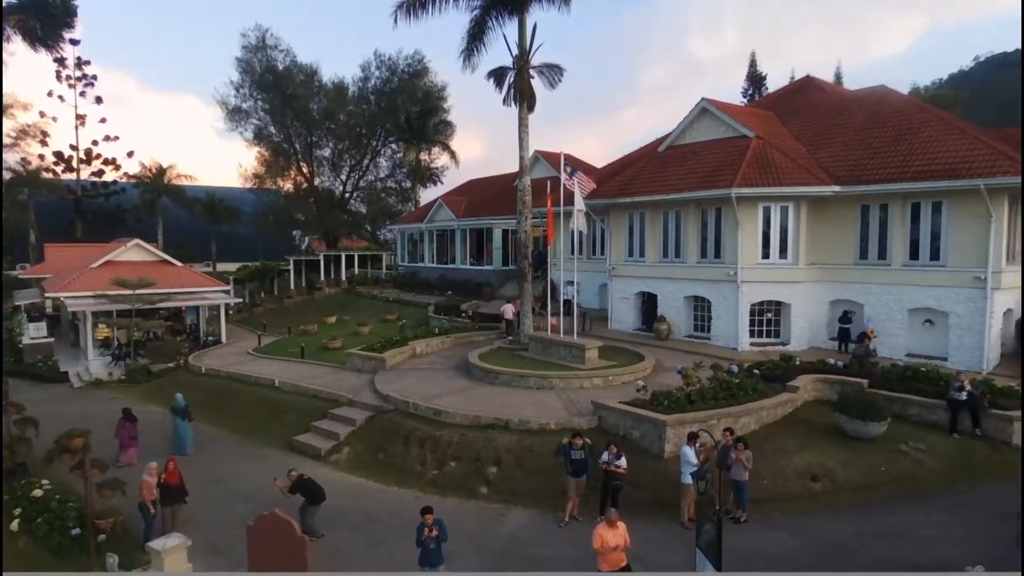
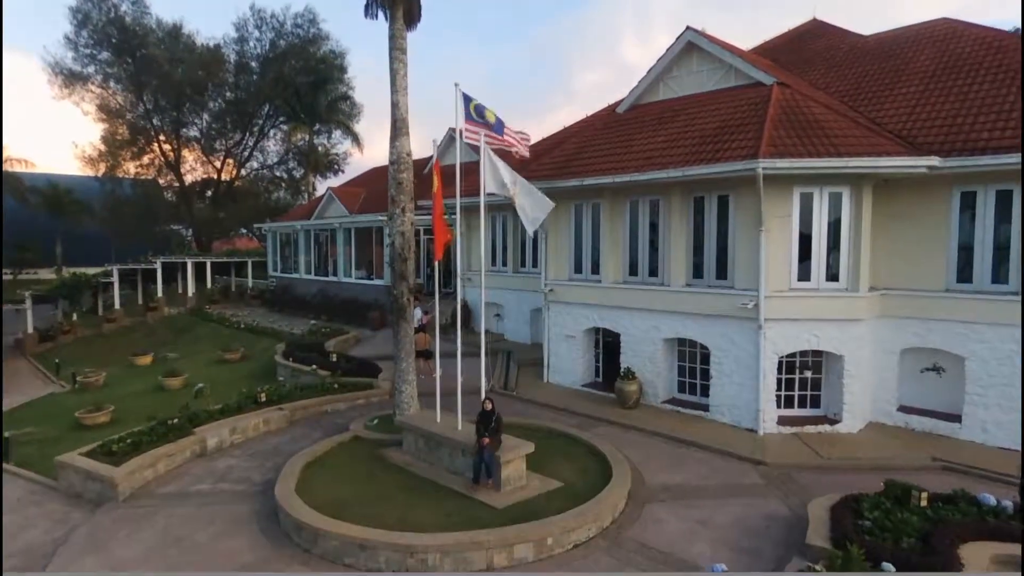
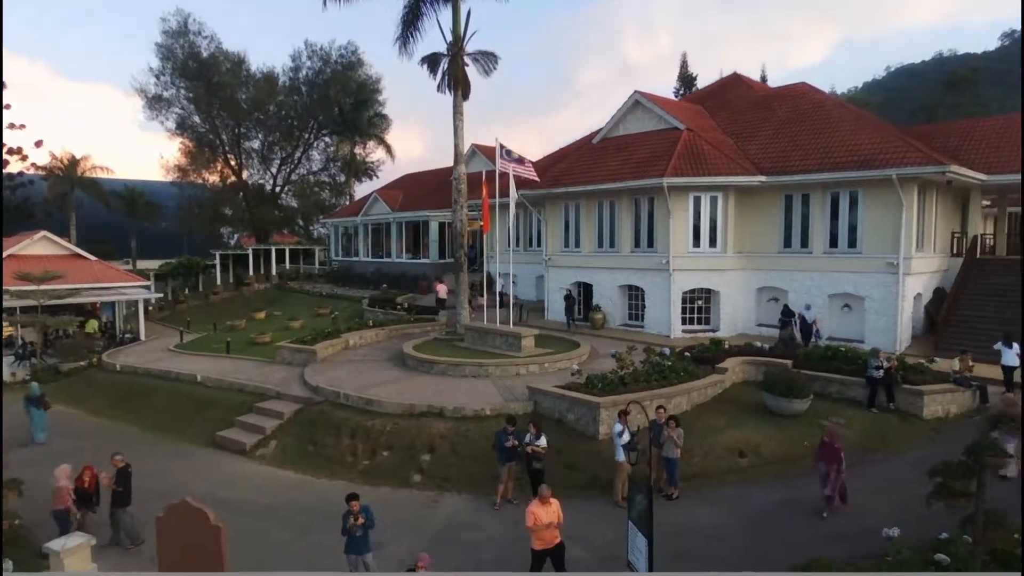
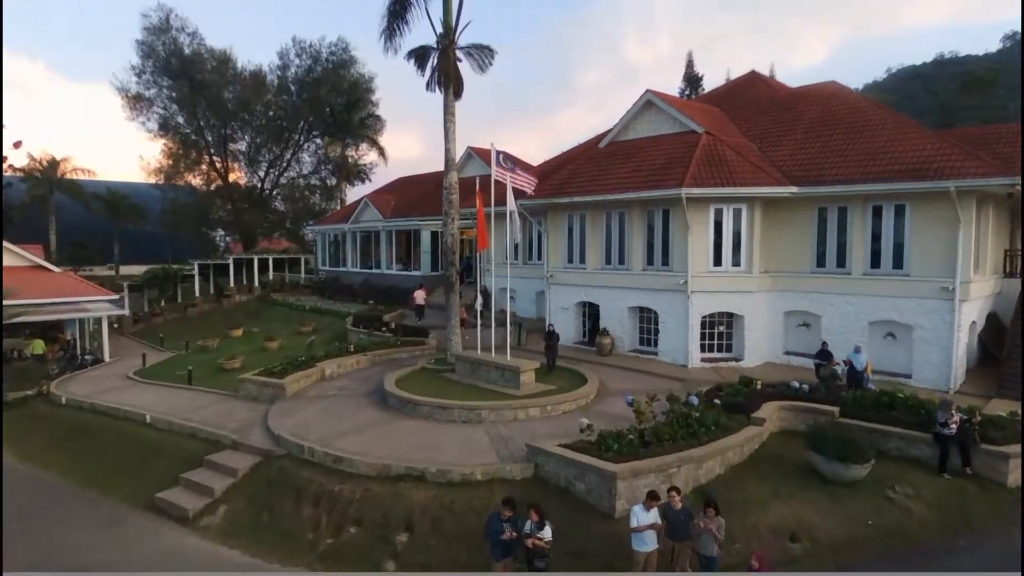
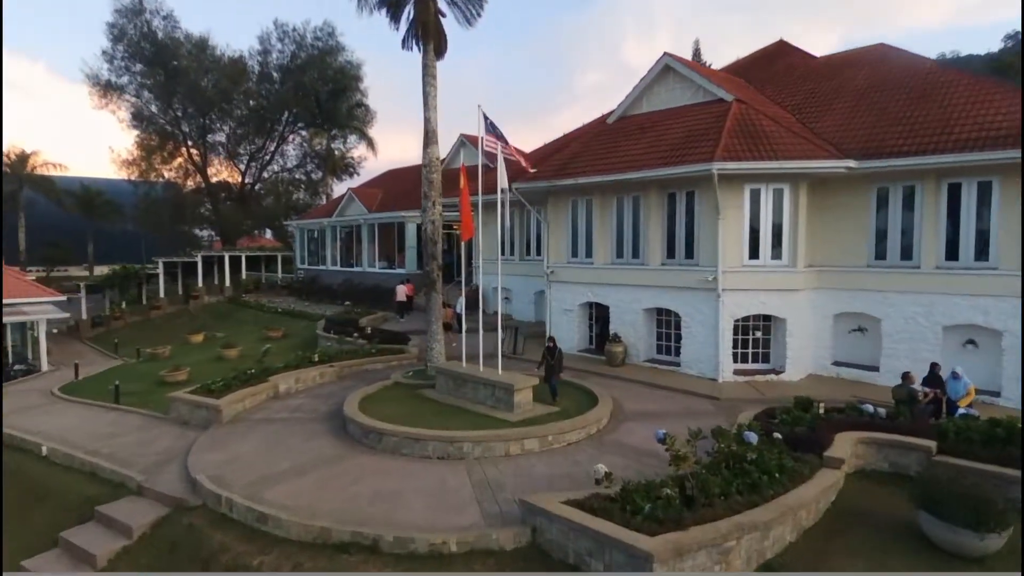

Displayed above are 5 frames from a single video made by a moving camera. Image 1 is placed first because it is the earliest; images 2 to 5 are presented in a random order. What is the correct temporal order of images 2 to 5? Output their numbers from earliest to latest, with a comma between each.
3, 4, 5, 2
